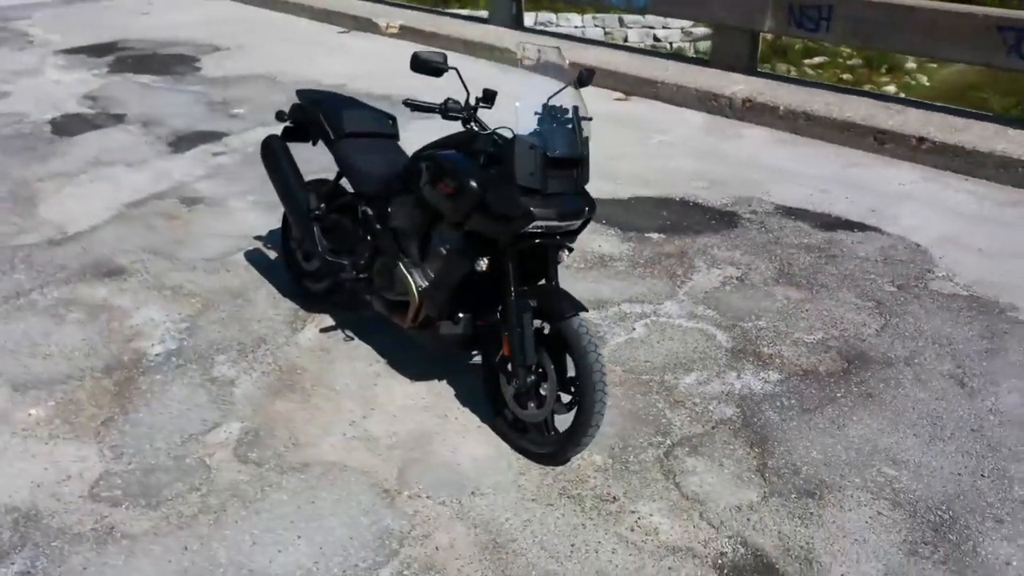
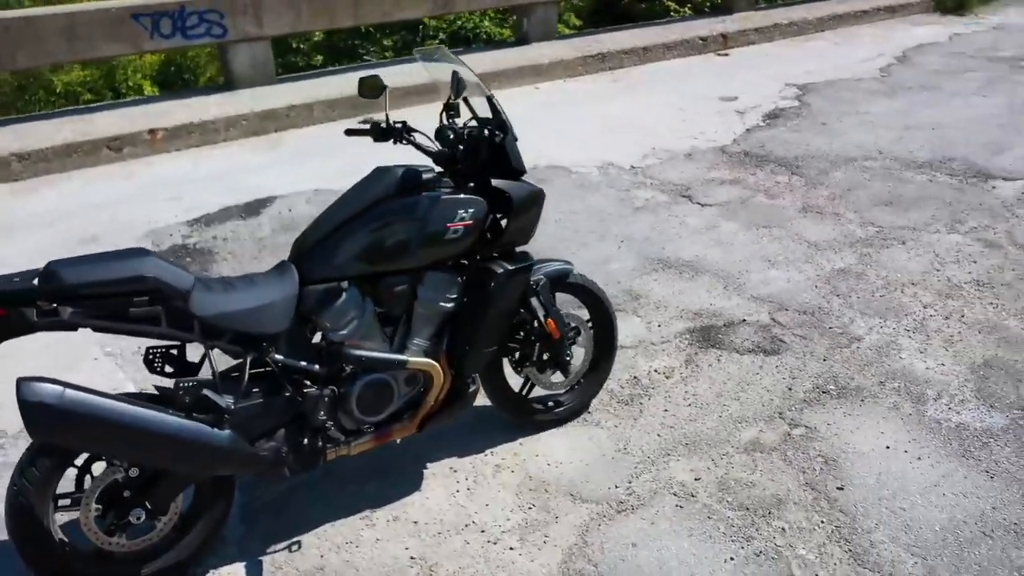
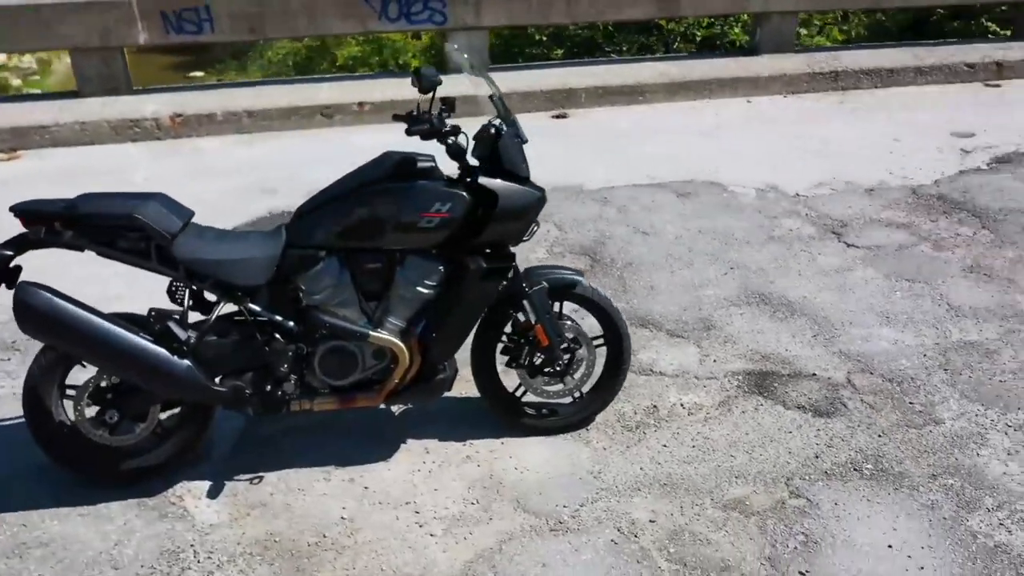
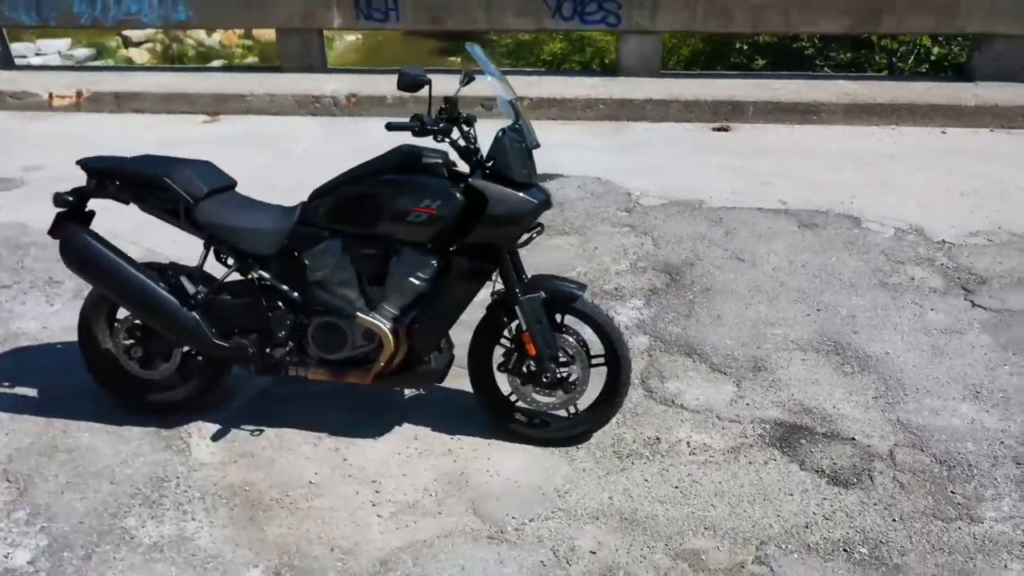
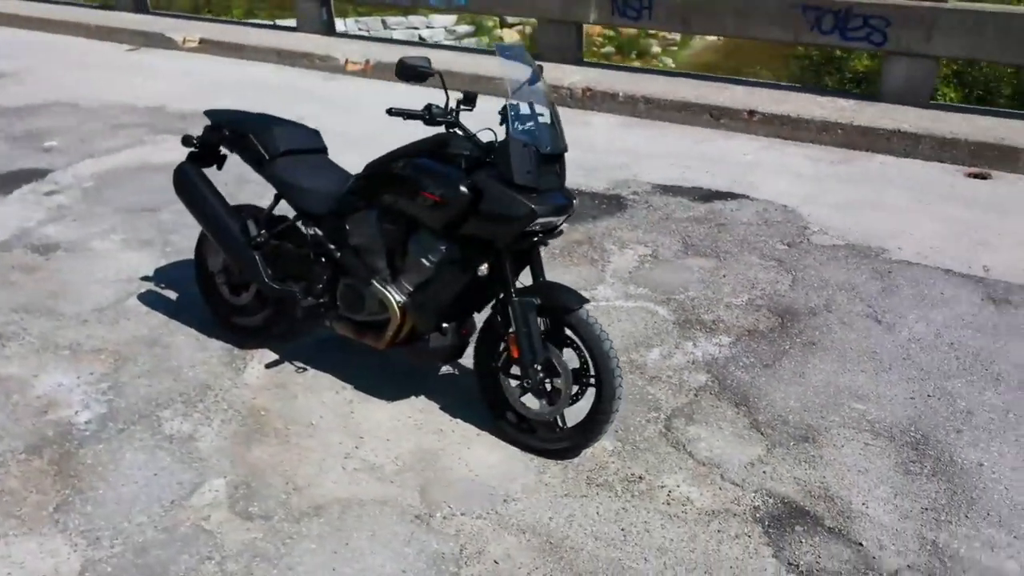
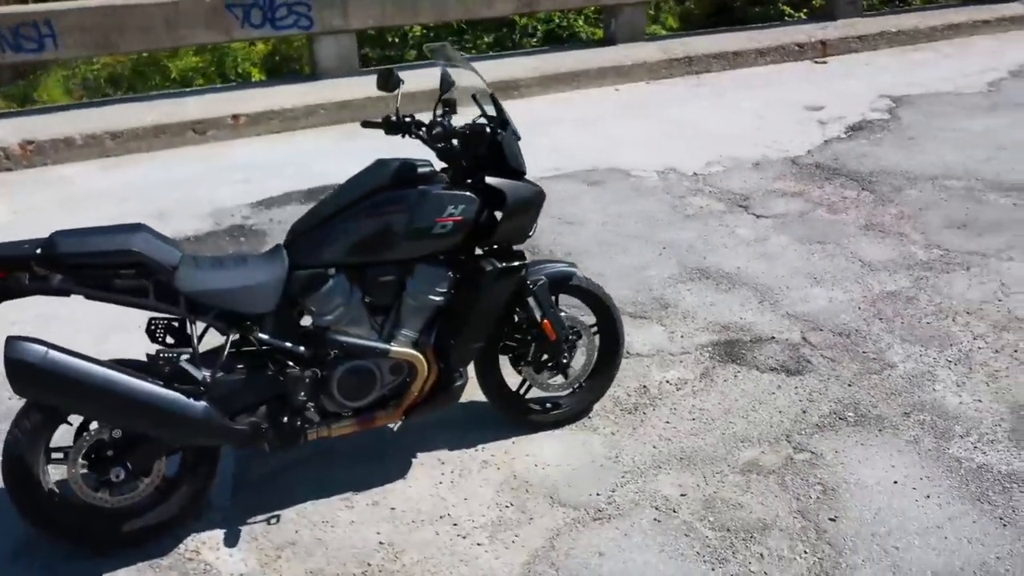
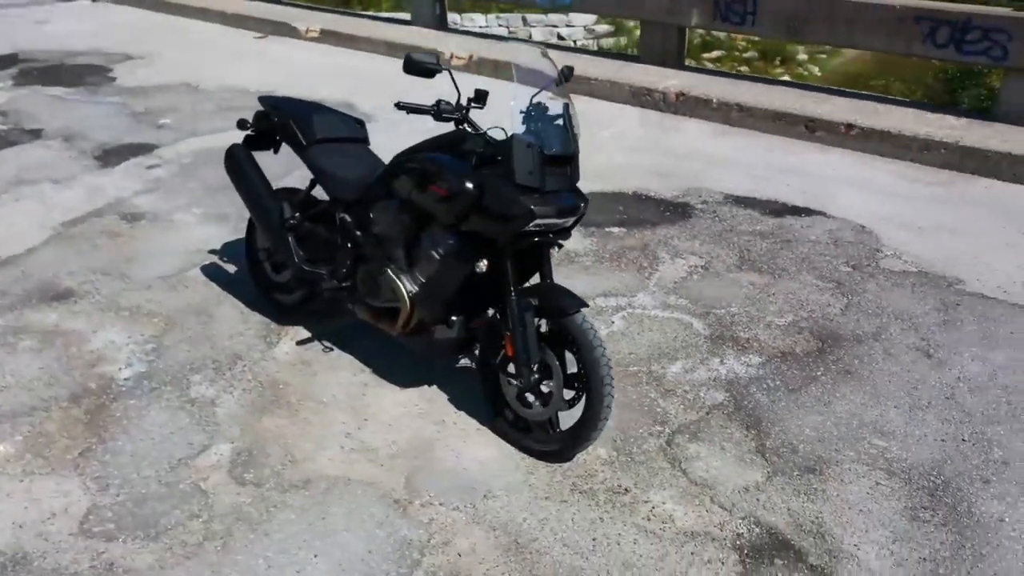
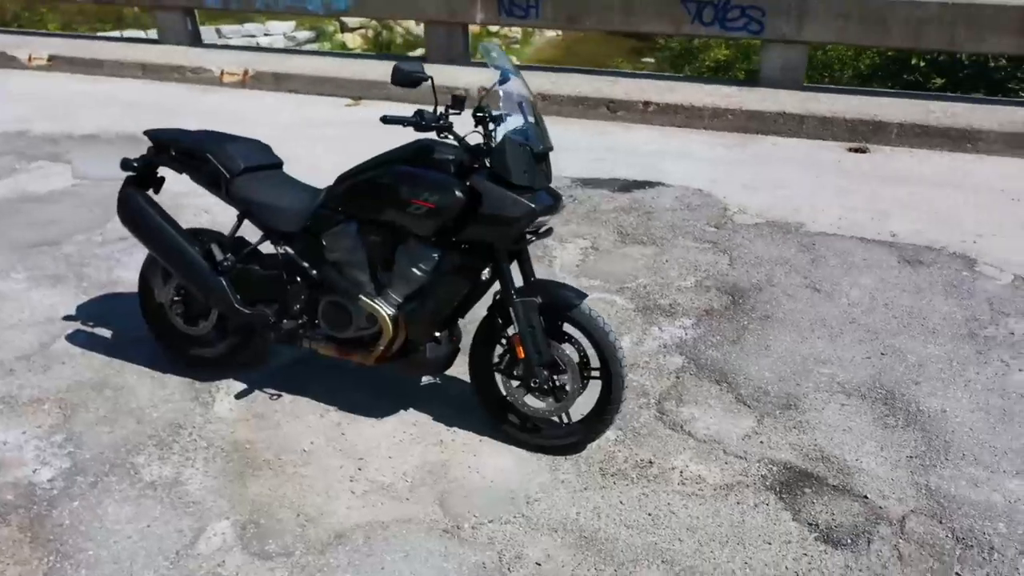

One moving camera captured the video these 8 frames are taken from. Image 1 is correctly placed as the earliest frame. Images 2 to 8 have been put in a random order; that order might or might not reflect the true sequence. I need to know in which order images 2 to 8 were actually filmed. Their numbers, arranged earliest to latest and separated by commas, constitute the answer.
7, 5, 8, 4, 3, 6, 2
